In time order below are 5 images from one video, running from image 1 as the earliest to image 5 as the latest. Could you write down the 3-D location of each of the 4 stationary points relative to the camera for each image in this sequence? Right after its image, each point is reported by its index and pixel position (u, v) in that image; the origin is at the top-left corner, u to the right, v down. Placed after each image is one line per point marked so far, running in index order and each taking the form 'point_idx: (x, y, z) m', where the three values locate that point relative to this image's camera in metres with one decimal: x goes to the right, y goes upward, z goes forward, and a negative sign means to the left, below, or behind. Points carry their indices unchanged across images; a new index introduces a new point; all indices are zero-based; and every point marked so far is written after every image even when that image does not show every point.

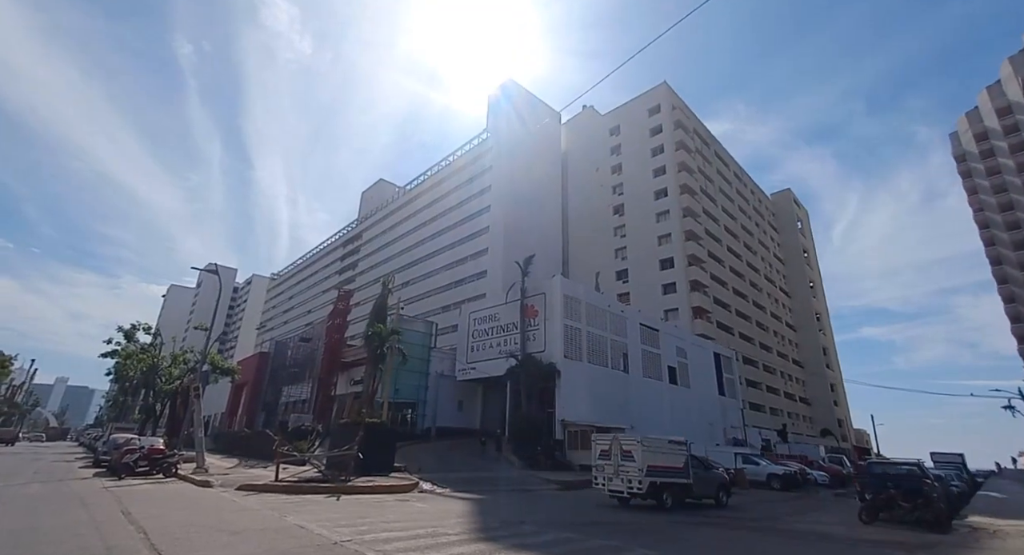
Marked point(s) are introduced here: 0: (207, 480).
0: (-10.4, -6.9, +16.3) m
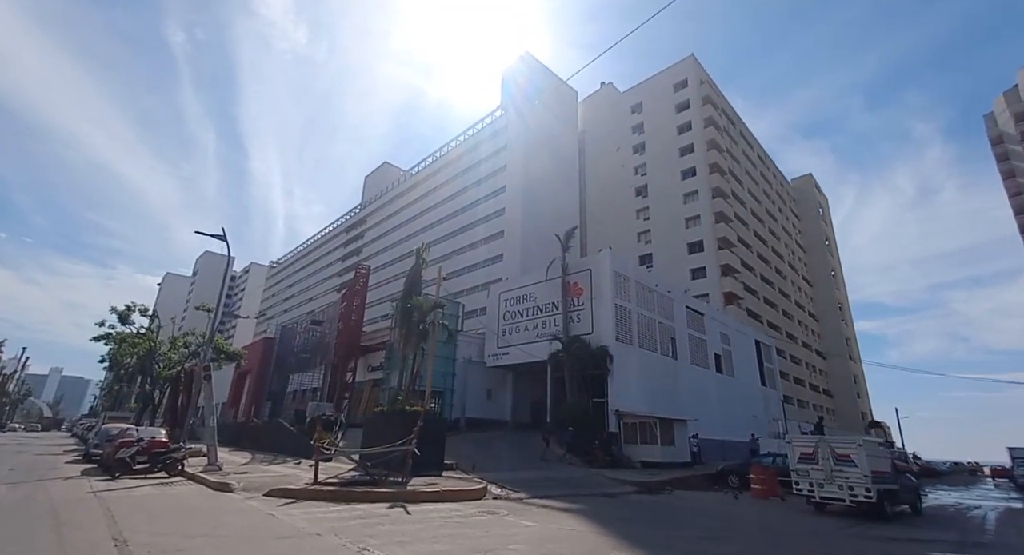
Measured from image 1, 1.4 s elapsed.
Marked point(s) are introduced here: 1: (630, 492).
0: (-7.8, -5.5, +12.9) m
1: (+4.2, -7.5, +16.6) m
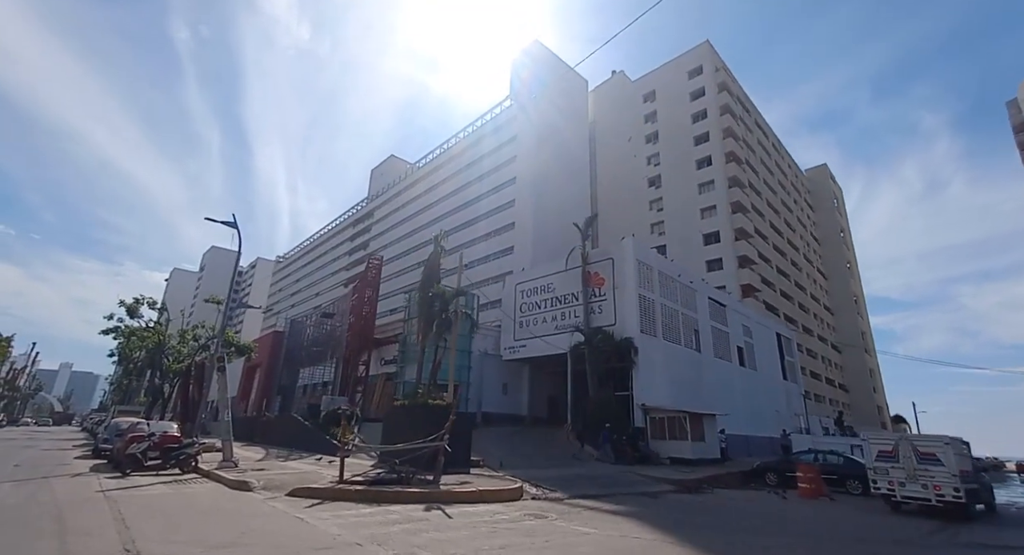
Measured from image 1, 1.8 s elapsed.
0: (-6.8, -5.1, +12.0) m
1: (+5.2, -7.0, +15.6) m
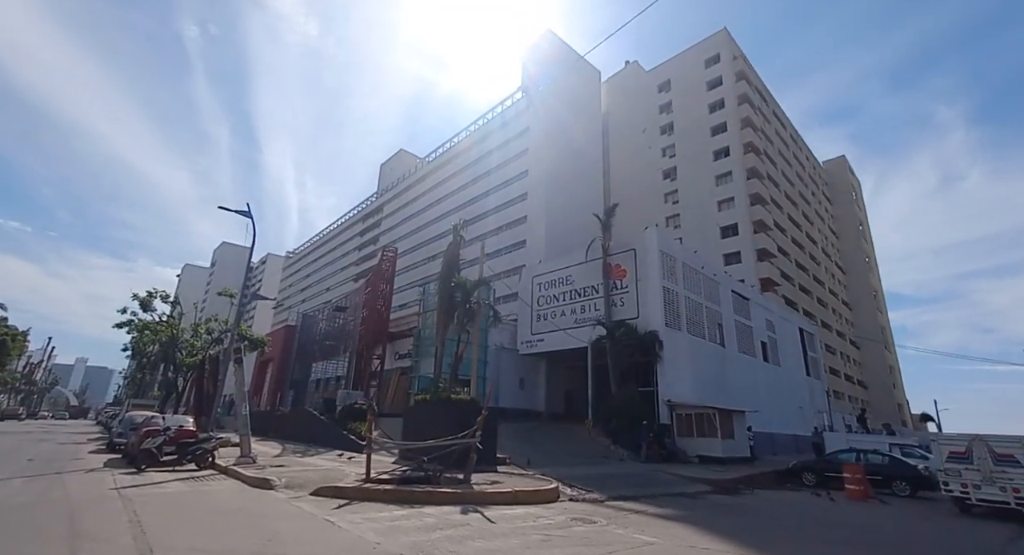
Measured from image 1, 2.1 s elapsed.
0: (-6.0, -4.8, +11.4) m
1: (+6.1, -6.6, +14.8) m
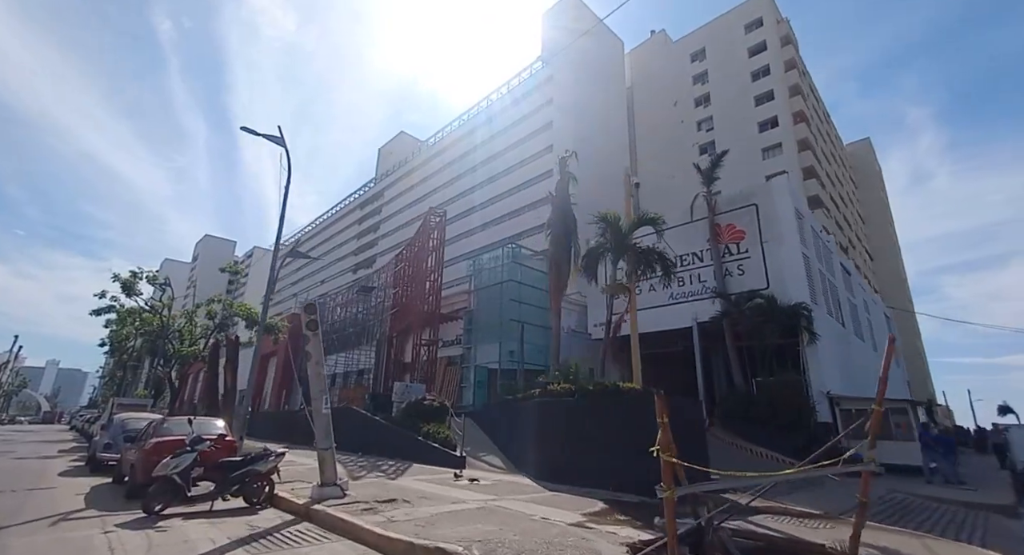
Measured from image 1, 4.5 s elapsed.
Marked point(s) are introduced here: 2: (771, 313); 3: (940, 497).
0: (-1.2, -3.2, +5.8) m
1: (+10.8, -5.0, +9.6) m
2: (+10.6, -1.6, +19.5) m
3: (+10.8, -5.5, +12.2) m
